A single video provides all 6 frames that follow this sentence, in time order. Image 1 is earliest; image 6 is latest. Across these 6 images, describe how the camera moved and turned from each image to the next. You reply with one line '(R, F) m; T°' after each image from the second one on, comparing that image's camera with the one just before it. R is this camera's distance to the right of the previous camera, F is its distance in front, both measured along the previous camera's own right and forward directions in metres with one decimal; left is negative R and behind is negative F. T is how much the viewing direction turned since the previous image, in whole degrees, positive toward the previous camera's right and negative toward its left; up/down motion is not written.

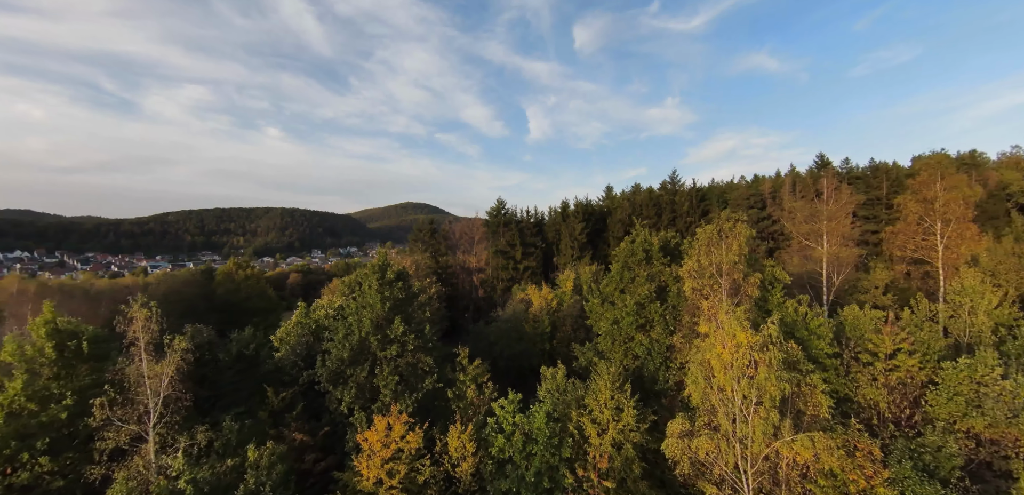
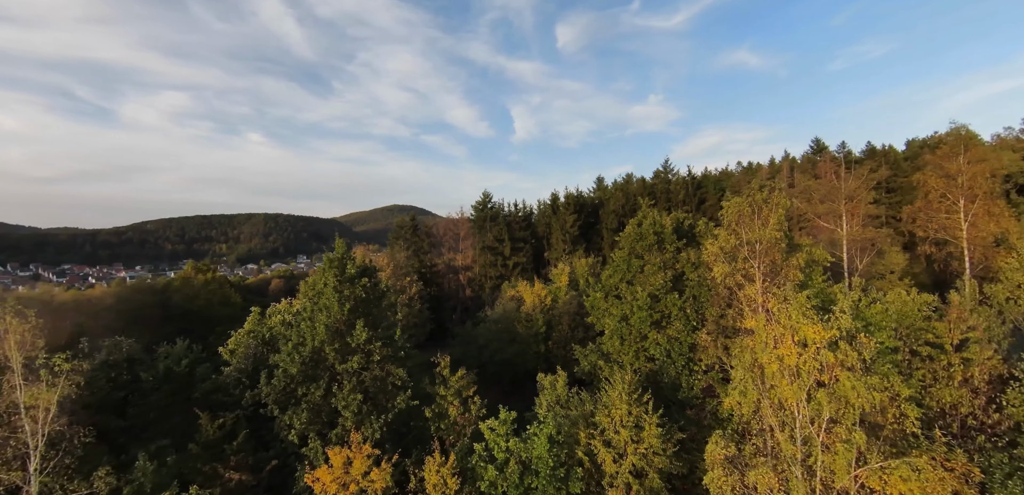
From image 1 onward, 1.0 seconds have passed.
(+0.1, +4.3) m; +1°
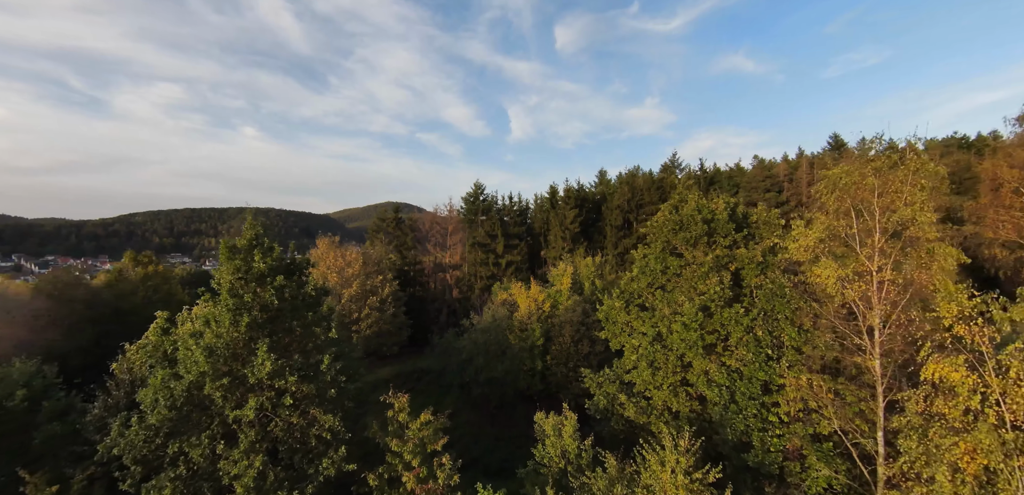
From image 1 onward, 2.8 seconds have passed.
(+0.1, +6.5) m; +1°
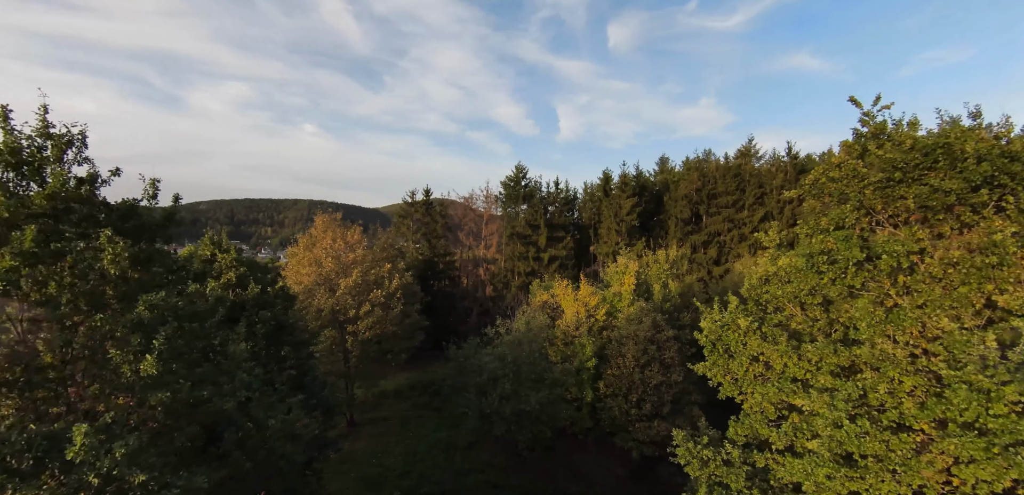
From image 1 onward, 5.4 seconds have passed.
(-0.1, +8.1) m; -6°
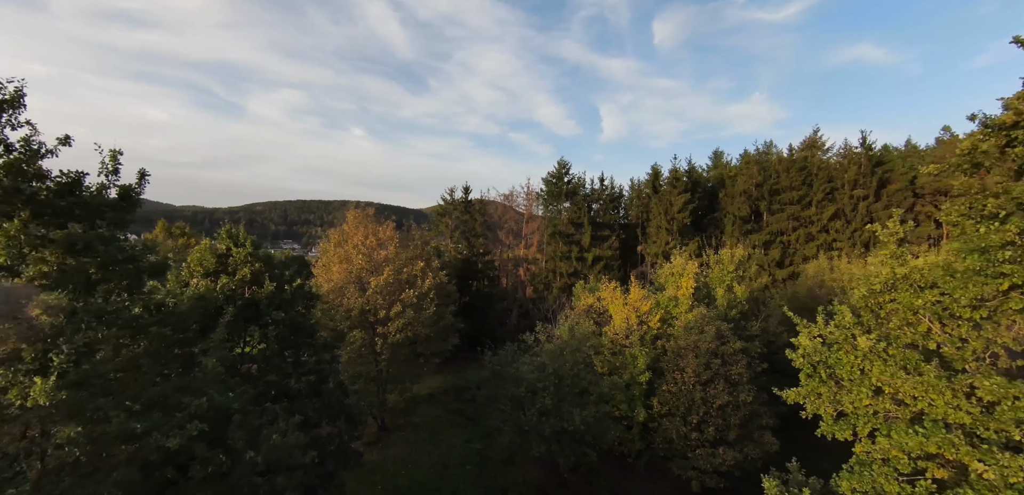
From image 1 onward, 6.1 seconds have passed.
(0.0, +2.2) m; -5°
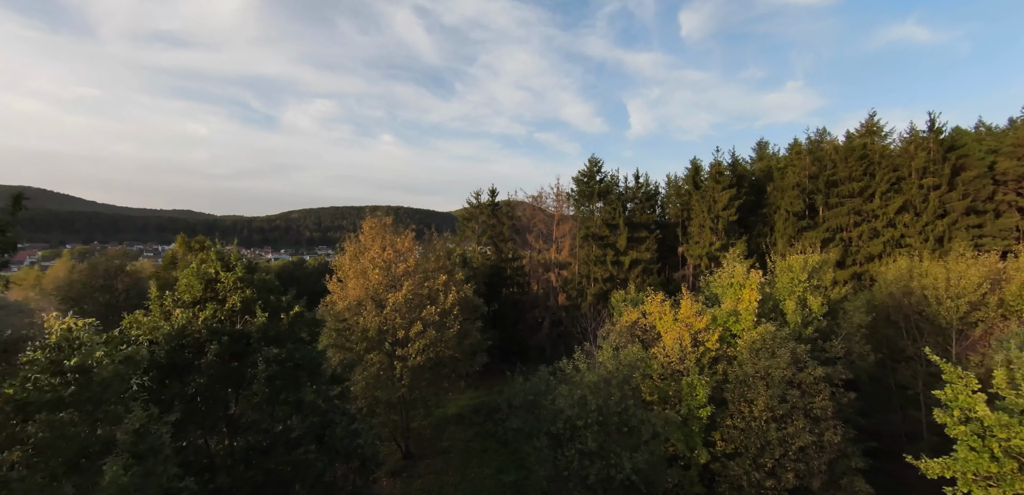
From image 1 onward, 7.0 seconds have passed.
(-0.1, +2.5) m; -4°
